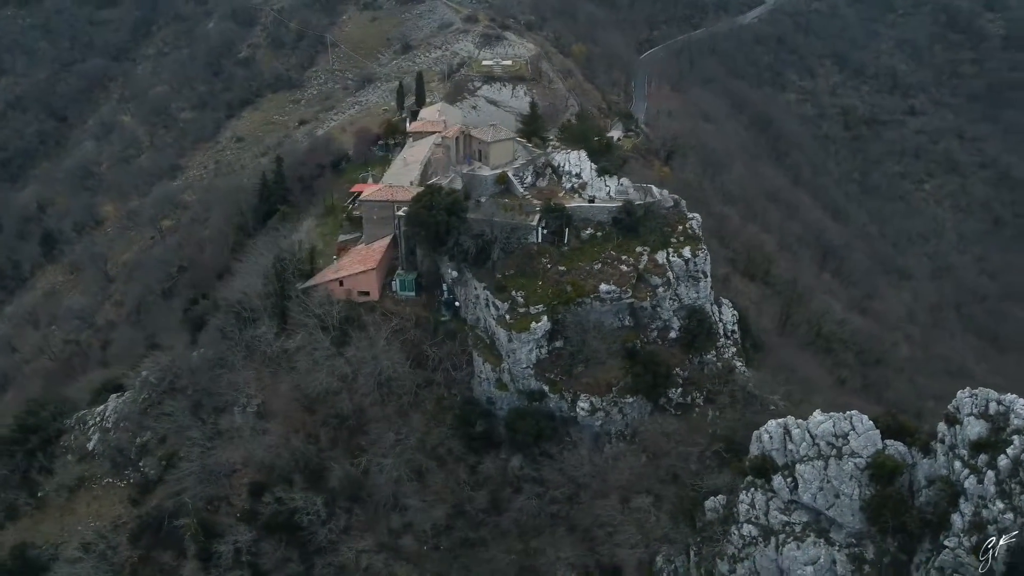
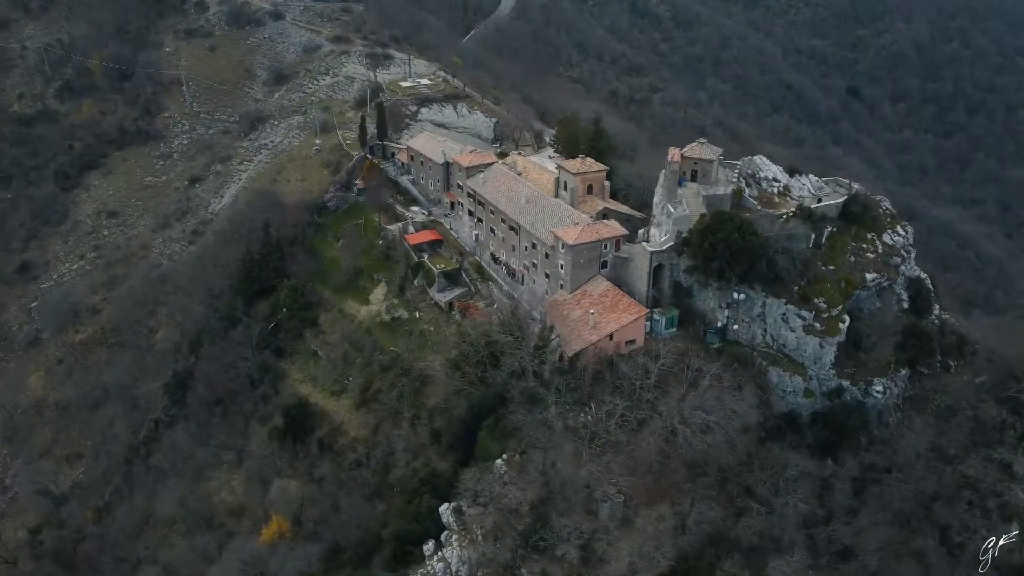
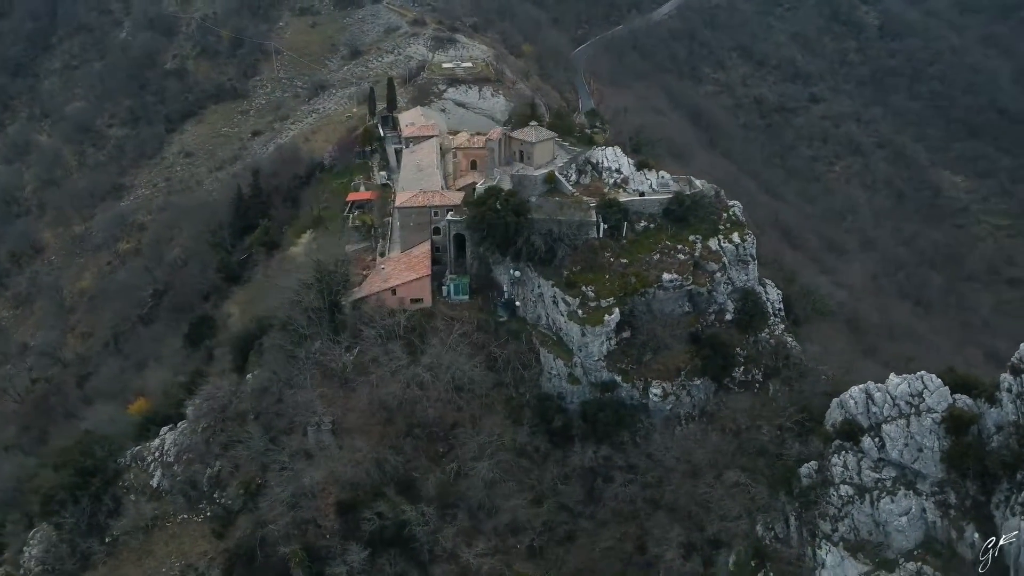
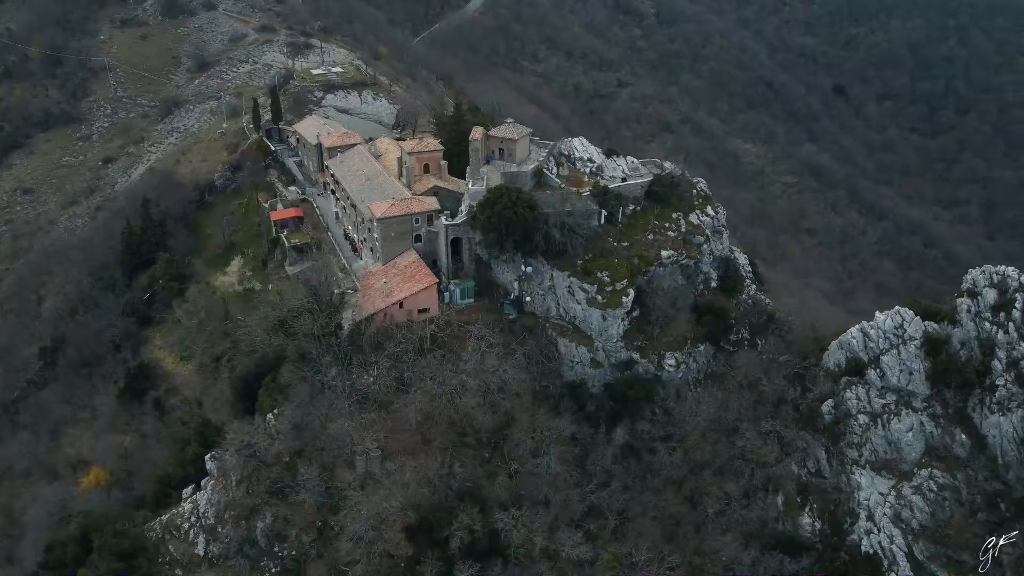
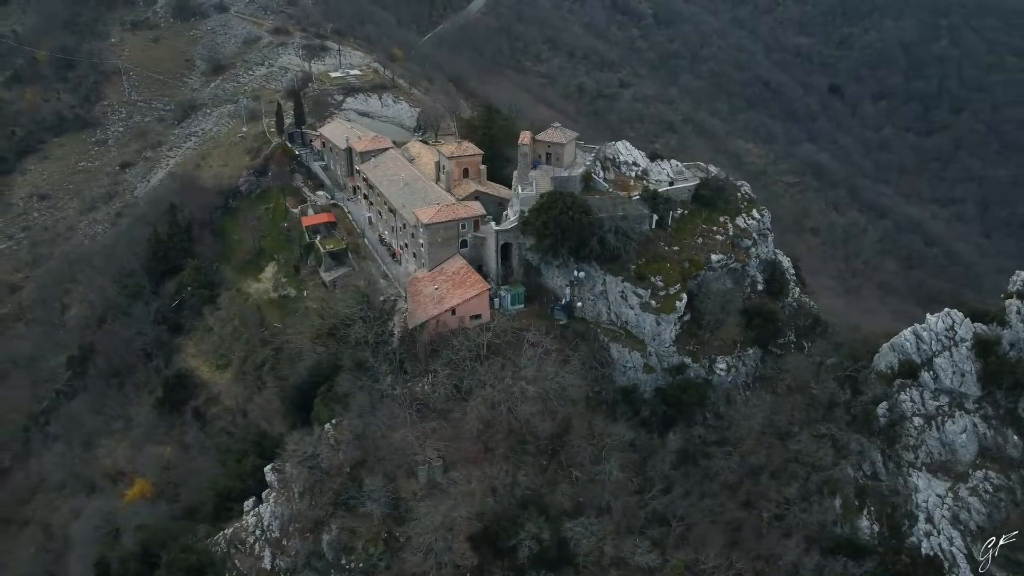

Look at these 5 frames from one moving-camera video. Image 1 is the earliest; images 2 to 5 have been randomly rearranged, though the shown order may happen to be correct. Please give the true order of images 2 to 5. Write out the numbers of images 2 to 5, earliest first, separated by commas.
3, 4, 5, 2
